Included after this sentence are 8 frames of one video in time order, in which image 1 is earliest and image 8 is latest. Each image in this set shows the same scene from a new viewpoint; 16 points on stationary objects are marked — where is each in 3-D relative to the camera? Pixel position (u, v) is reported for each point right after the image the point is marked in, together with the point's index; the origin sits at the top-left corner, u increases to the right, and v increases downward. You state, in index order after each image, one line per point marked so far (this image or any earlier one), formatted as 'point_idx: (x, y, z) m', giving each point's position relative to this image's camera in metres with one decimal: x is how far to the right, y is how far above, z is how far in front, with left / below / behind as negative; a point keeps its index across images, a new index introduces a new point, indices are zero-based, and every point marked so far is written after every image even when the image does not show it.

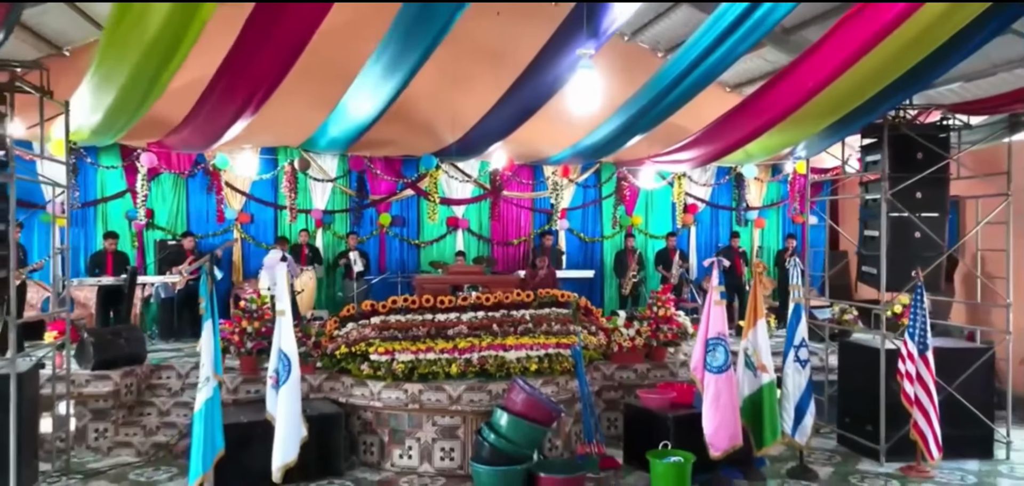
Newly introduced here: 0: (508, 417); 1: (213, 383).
0: (0.0, -1.2, +5.3) m
1: (-1.9, -0.9, +4.8) m
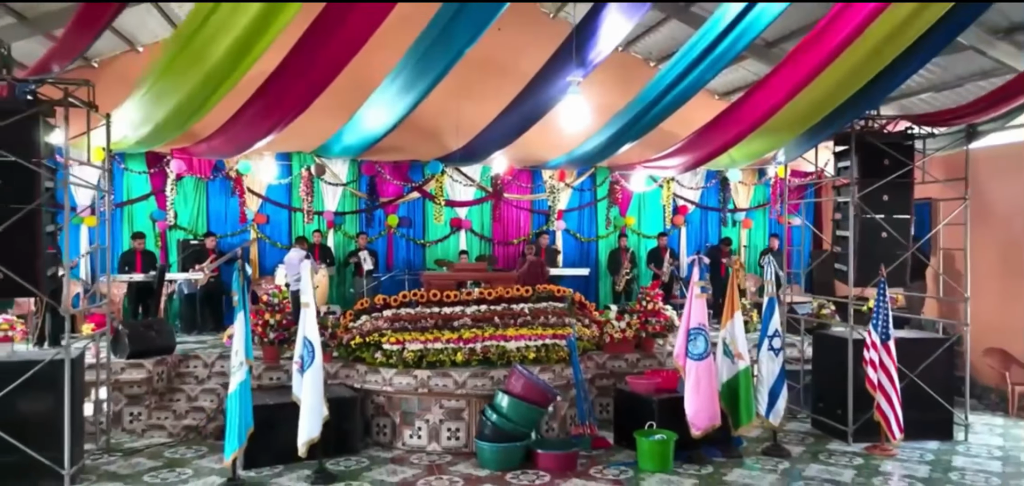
0: (0.0, -1.2, +5.9) m
1: (-1.9, -0.9, +5.3) m
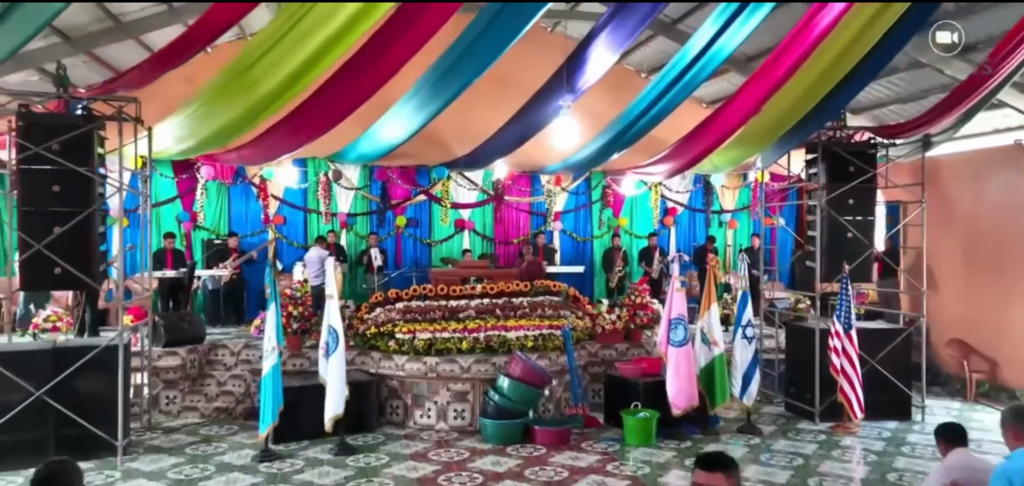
0: (0.0, -1.2, +6.6) m
1: (-1.9, -0.9, +6.1) m
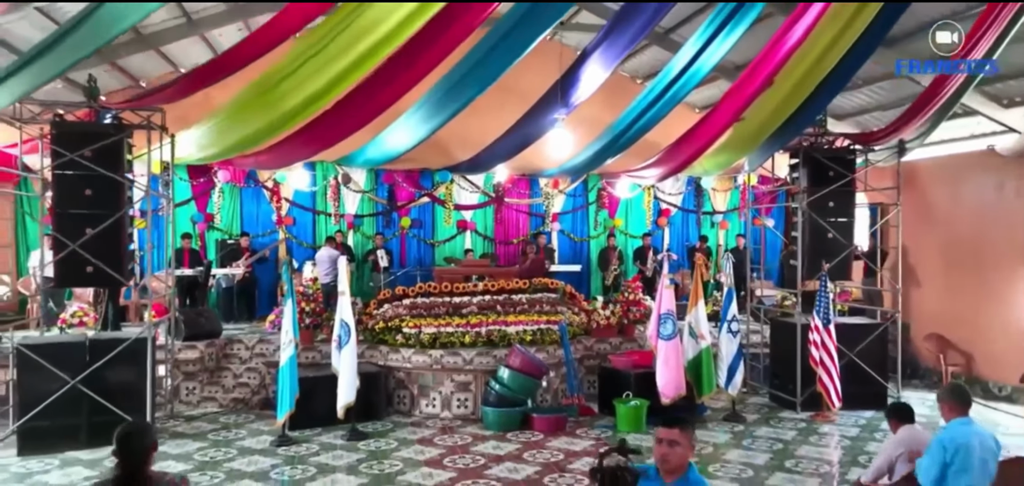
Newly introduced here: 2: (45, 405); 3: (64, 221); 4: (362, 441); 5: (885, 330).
0: (0.0, -1.2, +7.0) m
1: (-1.9, -0.9, +6.5) m
2: (-3.9, -1.3, +6.2) m
3: (-3.9, +0.2, +6.5) m
4: (-1.3, -1.7, +6.6) m
5: (+3.8, -0.9, +7.8) m
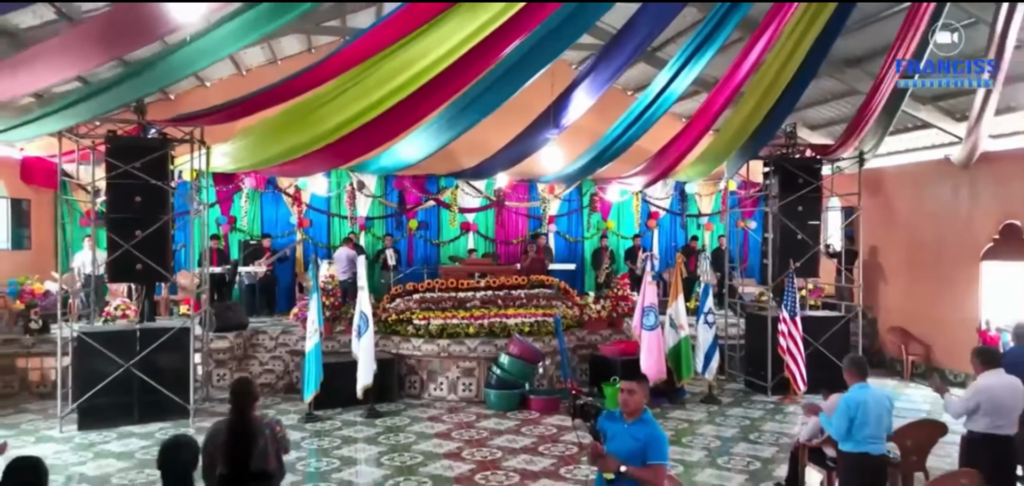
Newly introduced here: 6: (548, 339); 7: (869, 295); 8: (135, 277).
0: (0.0, -1.2, +7.9) m
1: (-1.9, -0.9, +7.4) m
2: (-3.9, -1.3, +7.1) m
3: (-3.9, +0.2, +7.4) m
4: (-1.3, -1.8, +7.5) m
5: (+3.8, -0.9, +8.6) m
6: (+0.4, -1.1, +8.6) m
7: (+5.3, -0.8, +11.1) m
8: (-3.7, -0.3, +7.4) m
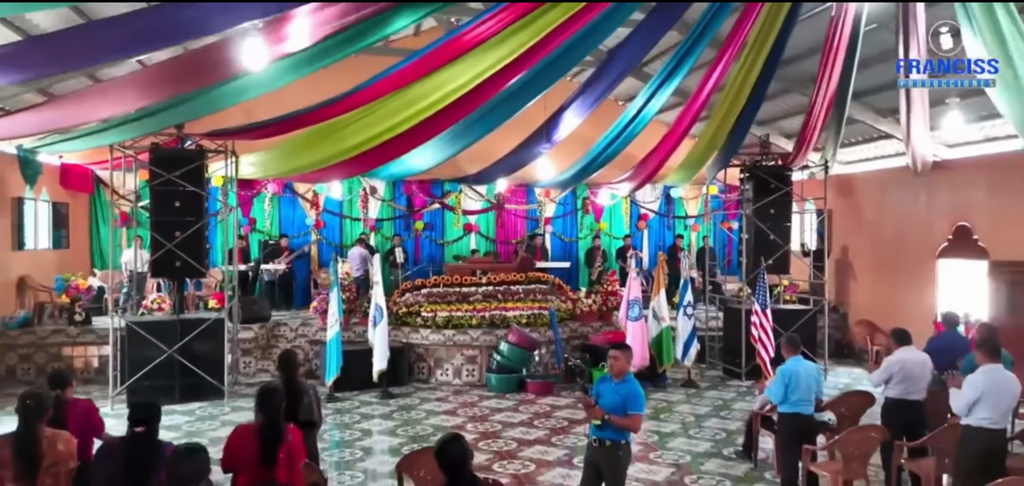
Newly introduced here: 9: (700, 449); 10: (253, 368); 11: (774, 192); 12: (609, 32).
0: (0.0, -1.2, +8.8) m
1: (-1.9, -0.9, +8.3) m
2: (-3.9, -1.3, +8.0) m
3: (-3.9, +0.2, +8.3) m
4: (-1.3, -1.8, +8.4) m
5: (+3.8, -0.9, +9.5) m
6: (+0.4, -1.1, +9.5) m
7: (+5.2, -0.8, +12.0) m
8: (-3.7, -0.3, +8.3) m
9: (+1.6, -1.8, +6.5) m
10: (-3.4, -1.6, +9.9) m
11: (+3.4, +0.6, +9.8) m
12: (+0.7, +1.6, +5.7) m
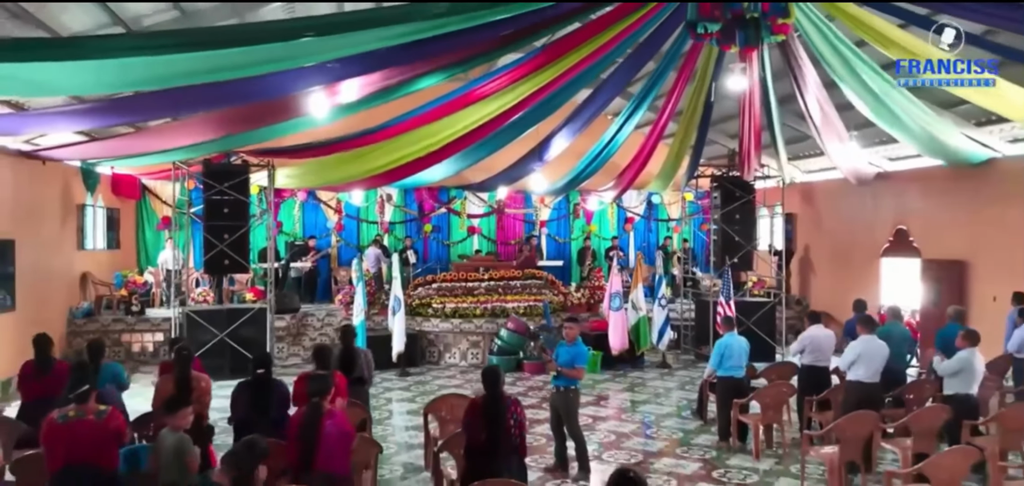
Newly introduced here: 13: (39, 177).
0: (-0.1, -1.2, +10.3) m
1: (-1.9, -0.9, +9.8) m
2: (-3.9, -1.4, +9.5) m
3: (-3.9, +0.2, +9.8) m
4: (-1.4, -1.8, +9.9) m
5: (+3.8, -0.9, +11.0) m
6: (+0.4, -1.1, +11.0) m
7: (+5.2, -0.8, +13.4) m
8: (-3.8, -0.3, +9.8) m
9: (+1.6, -1.8, +8.0) m
10: (-3.4, -1.7, +11.4) m
11: (+3.4, +0.6, +11.2) m
12: (+0.7, +1.6, +7.1) m
13: (-6.2, +0.9, +9.8) m
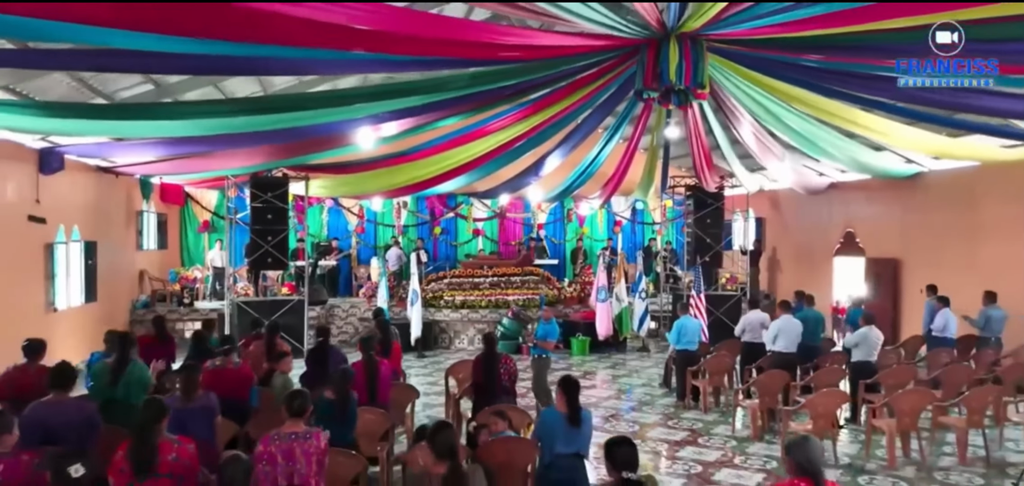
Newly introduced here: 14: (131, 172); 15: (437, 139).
0: (0.0, -1.2, +12.0) m
1: (-1.9, -0.9, +11.5) m
2: (-3.9, -1.4, +11.2) m
3: (-3.9, +0.1, +11.5) m
4: (-1.3, -1.8, +11.6) m
5: (+3.8, -0.9, +12.7) m
6: (+0.4, -1.1, +12.7) m
7: (+5.2, -0.8, +15.2) m
8: (-3.7, -0.4, +11.5) m
9: (+1.6, -1.8, +9.7) m
10: (-3.4, -1.7, +13.1) m
11: (+3.4, +0.6, +13.0) m
12: (+0.7, +1.5, +8.8) m
13: (-6.2, +0.8, +11.5) m
14: (-5.0, +0.9, +10.0) m
15: (-0.9, +1.3, +8.8) m
